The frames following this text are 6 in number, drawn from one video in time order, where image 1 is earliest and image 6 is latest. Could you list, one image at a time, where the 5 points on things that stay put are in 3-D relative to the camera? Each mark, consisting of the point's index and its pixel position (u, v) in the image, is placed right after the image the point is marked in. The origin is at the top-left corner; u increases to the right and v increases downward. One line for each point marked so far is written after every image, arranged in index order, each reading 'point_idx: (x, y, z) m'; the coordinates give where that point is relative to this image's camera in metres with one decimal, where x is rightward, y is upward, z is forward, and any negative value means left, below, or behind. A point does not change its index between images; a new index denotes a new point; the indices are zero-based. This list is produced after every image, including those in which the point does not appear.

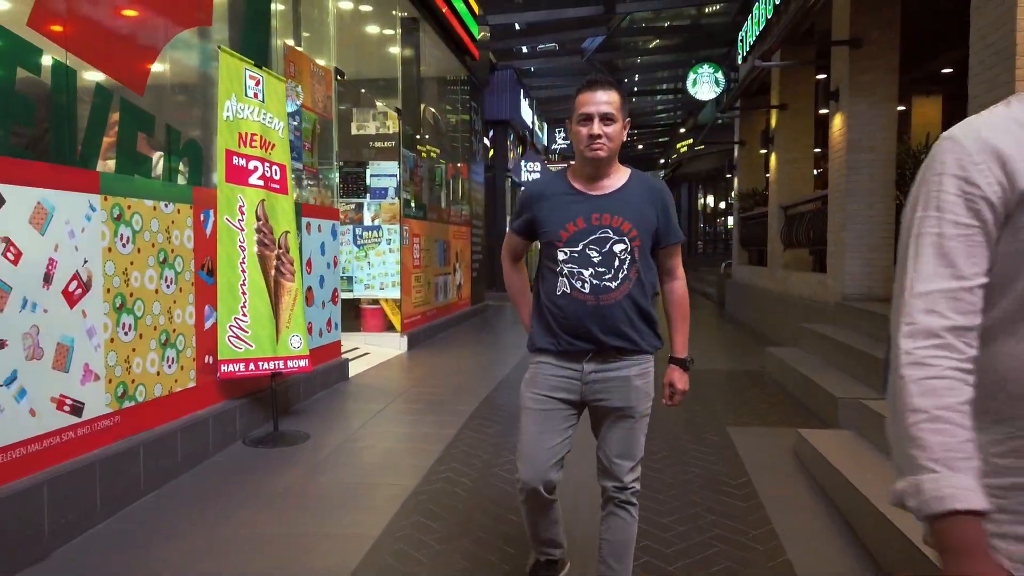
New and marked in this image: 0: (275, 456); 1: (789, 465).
0: (-1.4, -1.0, +4.5) m
1: (+1.6, -1.0, +4.3) m
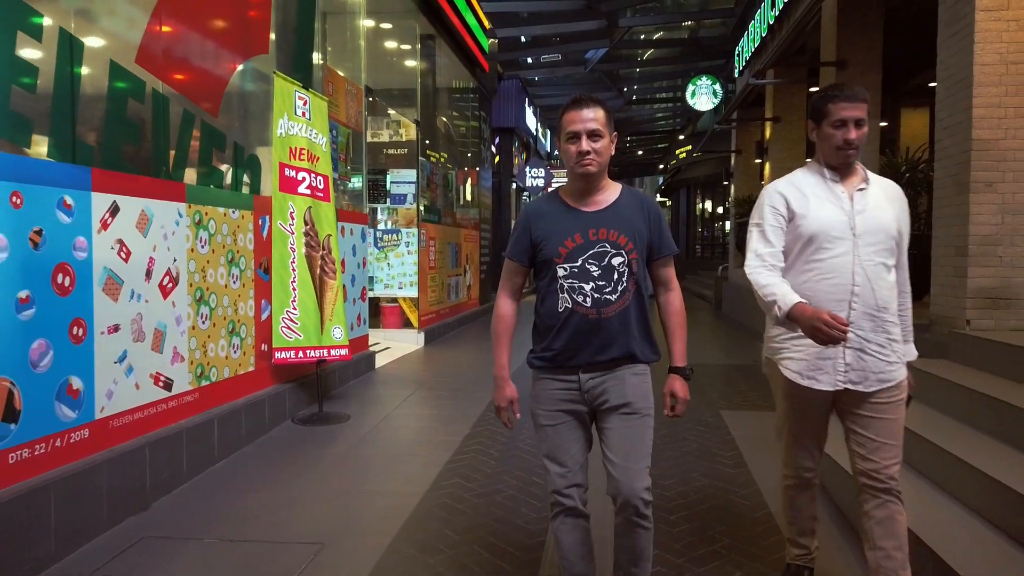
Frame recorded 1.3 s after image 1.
0: (-1.3, -1.0, +5.2) m
1: (+1.7, -1.0, +4.9) m
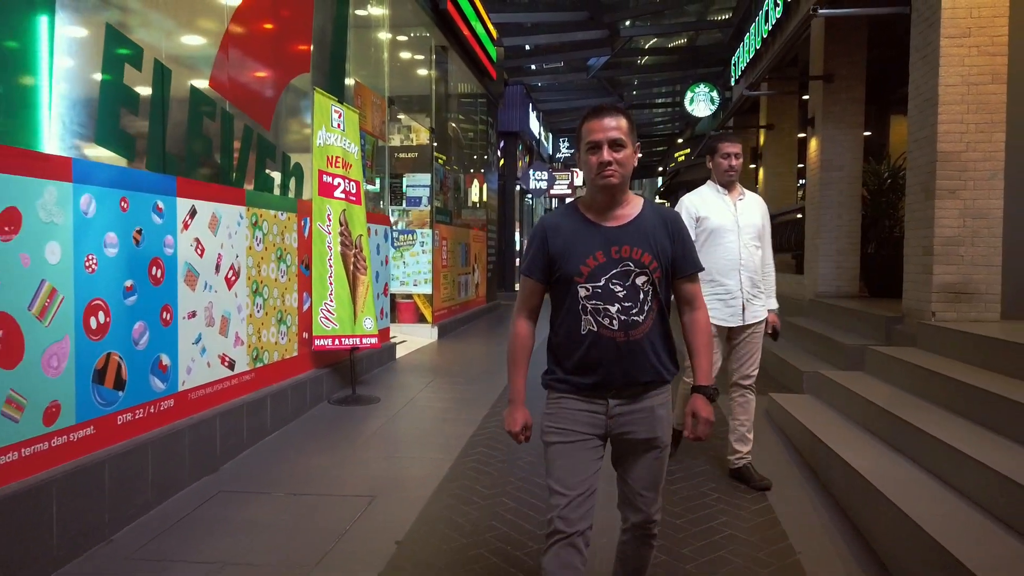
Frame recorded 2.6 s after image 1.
0: (-1.2, -0.9, +5.7) m
1: (+1.8, -1.0, +5.5) m
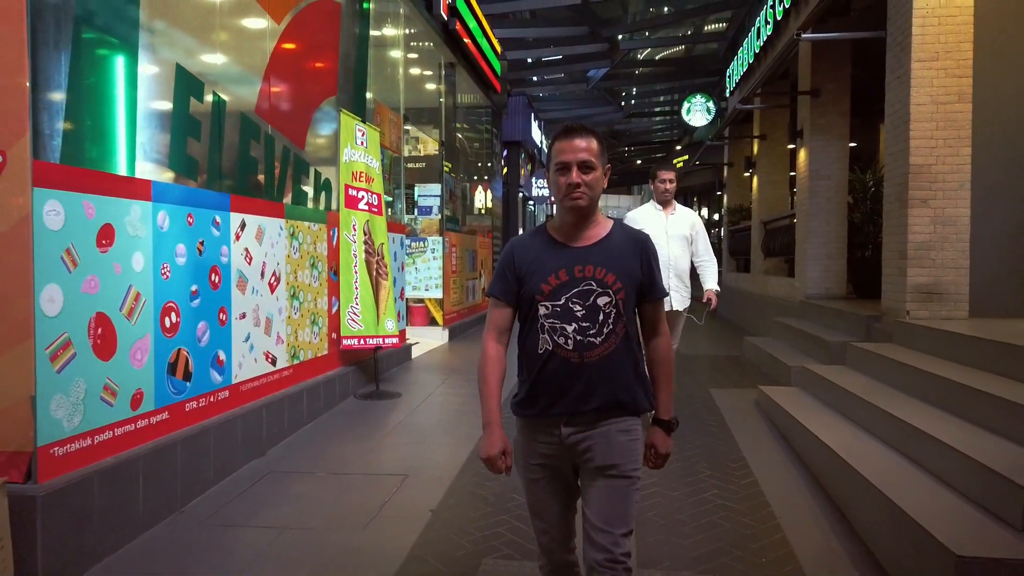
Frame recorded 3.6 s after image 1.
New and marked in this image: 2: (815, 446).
0: (-1.1, -1.0, +6.3) m
1: (+1.9, -1.0, +6.0) m
2: (+1.8, -0.9, +4.6) m
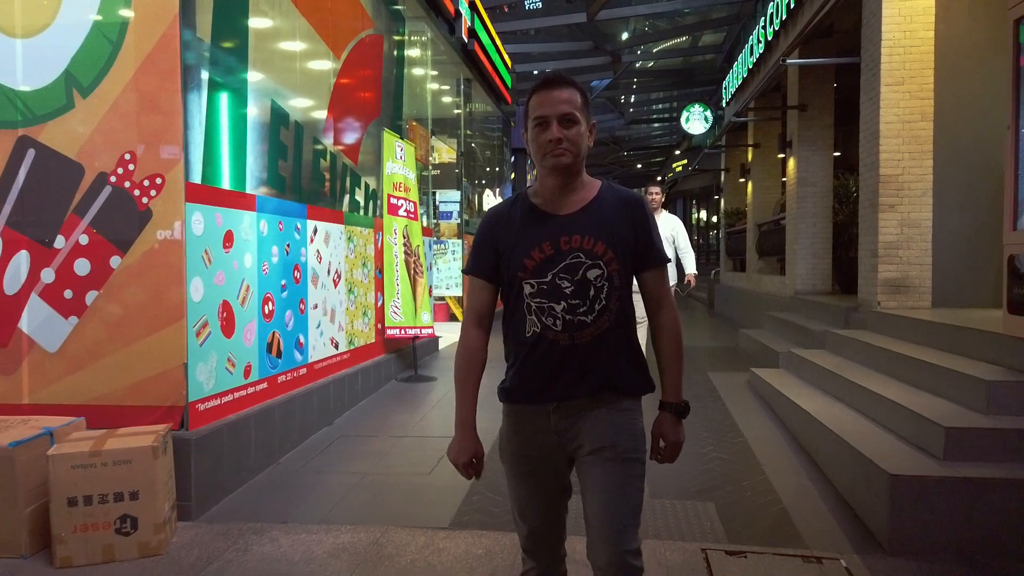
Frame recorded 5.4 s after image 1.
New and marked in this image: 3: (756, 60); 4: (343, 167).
0: (-0.9, -0.9, +7.2) m
1: (+2.1, -0.9, +6.9) m
2: (+2.0, -0.9, +5.5) m
3: (+3.7, +3.5, +11.6) m
4: (-1.4, +1.0, +6.3) m
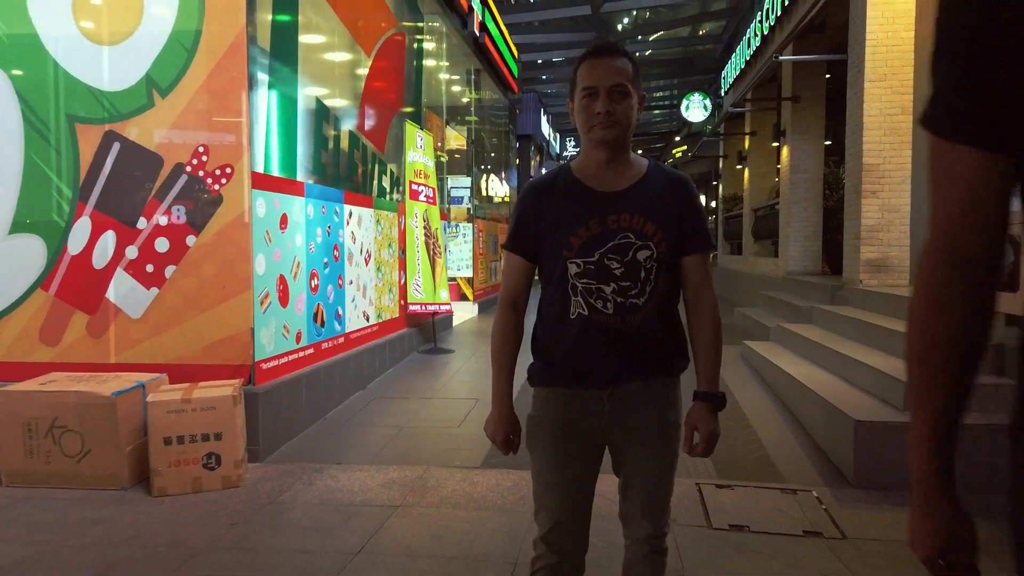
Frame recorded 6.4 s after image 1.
0: (-0.7, -0.7, +7.8) m
1: (+2.3, -0.7, +7.6) m
2: (+2.2, -0.7, +6.1) m
3: (+3.8, +3.8, +12.1) m
4: (-1.3, +1.2, +6.9) m
